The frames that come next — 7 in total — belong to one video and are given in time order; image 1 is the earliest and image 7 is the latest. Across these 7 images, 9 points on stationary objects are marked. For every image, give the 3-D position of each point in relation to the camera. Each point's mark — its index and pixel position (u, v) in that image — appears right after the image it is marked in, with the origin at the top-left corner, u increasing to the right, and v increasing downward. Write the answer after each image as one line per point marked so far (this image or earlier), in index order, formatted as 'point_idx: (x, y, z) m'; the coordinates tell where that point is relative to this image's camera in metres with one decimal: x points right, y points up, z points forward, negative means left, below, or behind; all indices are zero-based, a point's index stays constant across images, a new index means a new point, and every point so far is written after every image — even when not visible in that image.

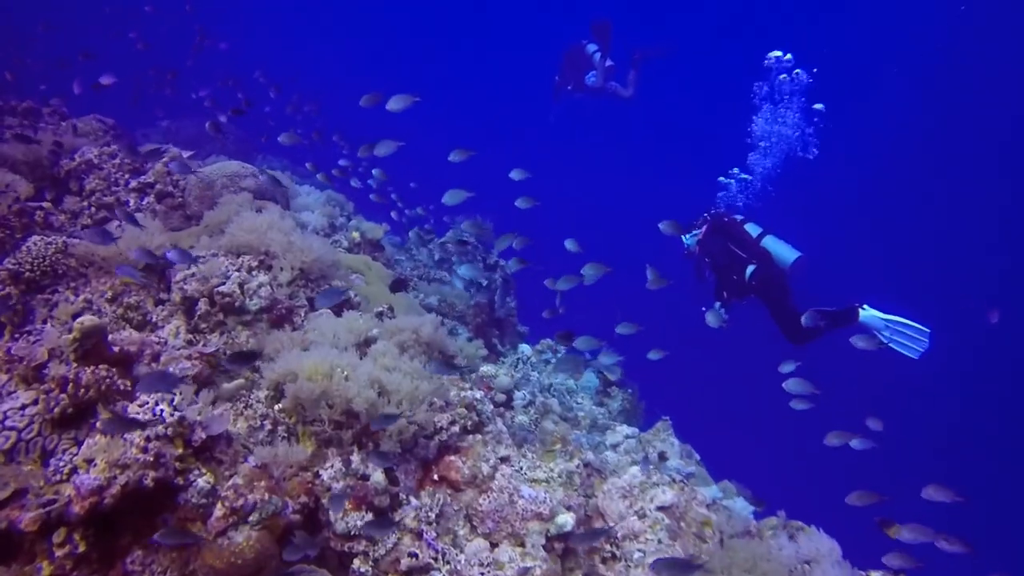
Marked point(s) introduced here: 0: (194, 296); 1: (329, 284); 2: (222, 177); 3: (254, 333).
0: (-2.3, -0.1, +5.1) m
1: (-1.6, 0.0, +6.0) m
2: (-3.2, +1.2, +7.7) m
3: (-1.9, -0.3, +5.0) m
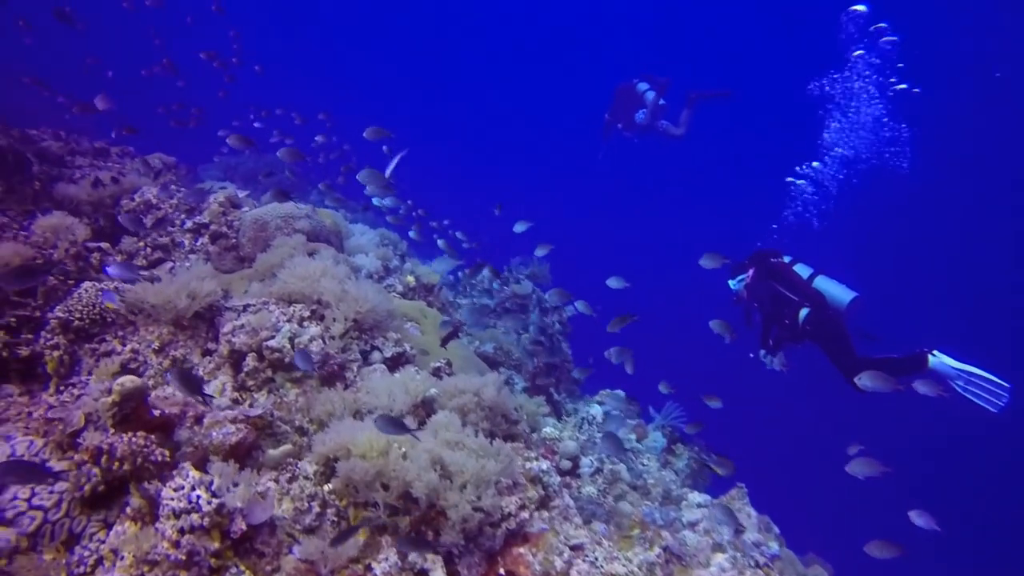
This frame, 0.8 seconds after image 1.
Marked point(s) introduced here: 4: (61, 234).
0: (-1.9, -0.4, +4.8) m
1: (-1.0, -0.4, +5.6) m
2: (-2.5, +0.7, +7.4) m
3: (-1.4, -0.7, +4.7) m
4: (-3.9, +0.5, +6.0) m
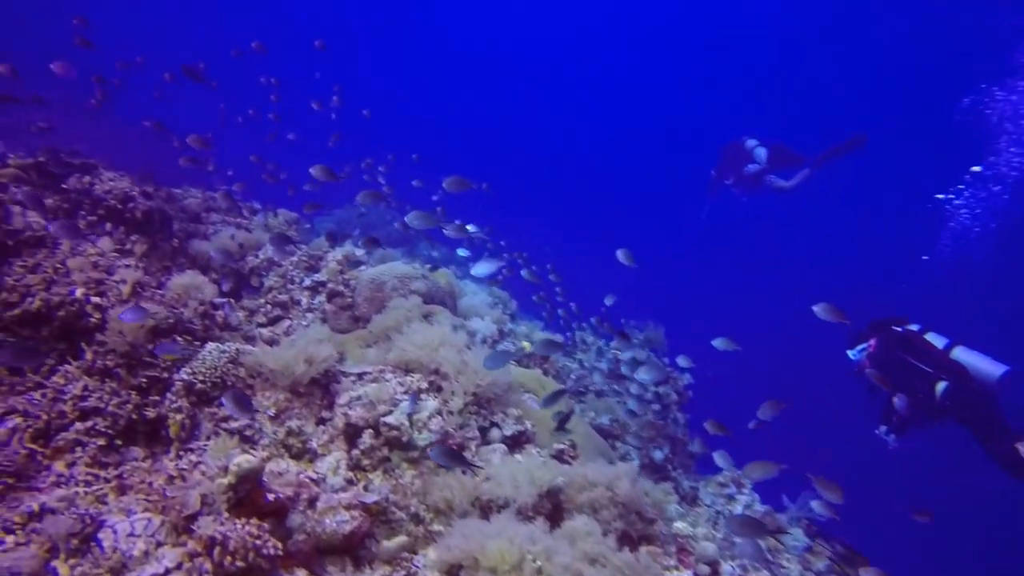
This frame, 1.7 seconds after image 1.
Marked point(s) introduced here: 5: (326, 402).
0: (-1.0, -0.9, +4.5) m
1: (-0.1, -0.9, +5.2) m
2: (-1.2, +0.1, +7.3) m
3: (-0.6, -1.2, +4.3) m
4: (-2.9, 0.0, +6.1) m
5: (-1.4, -0.8, +5.2) m
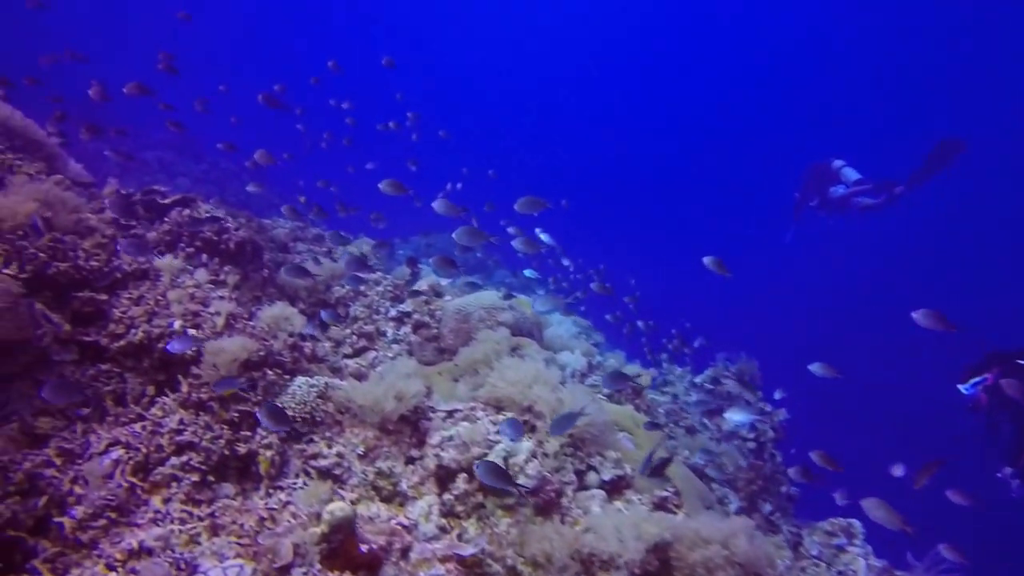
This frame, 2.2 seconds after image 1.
0: (-0.4, -1.1, +4.3) m
1: (+0.6, -1.2, +4.9) m
2: (-0.3, -0.2, +7.1) m
3: (0.0, -1.4, +4.0) m
4: (-2.1, -0.3, +6.1) m
5: (-0.7, -1.1, +5.0) m
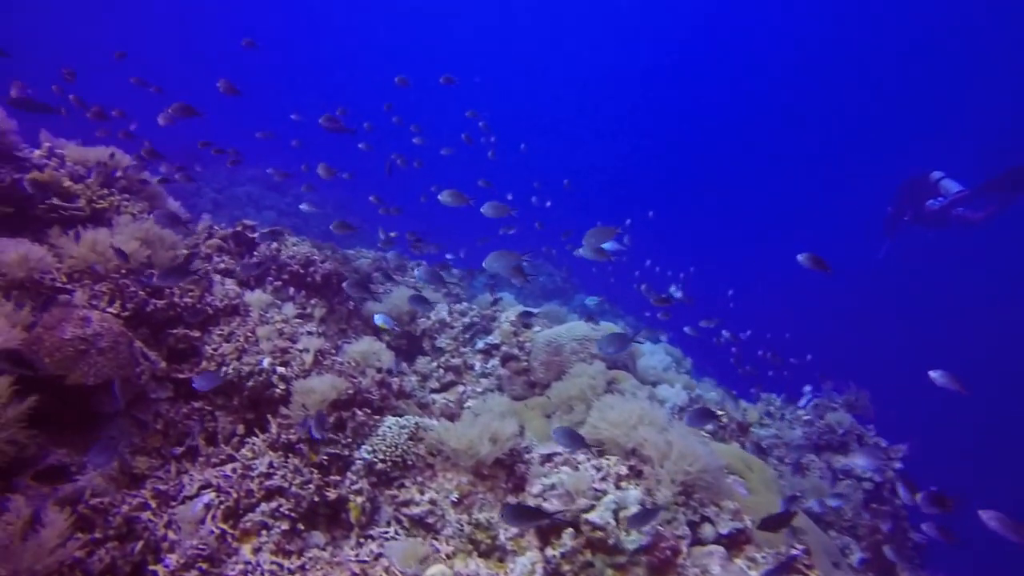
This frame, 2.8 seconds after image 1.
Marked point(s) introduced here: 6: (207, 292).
0: (+0.2, -1.3, +3.9) m
1: (+1.3, -1.4, +4.4) m
2: (+0.6, -0.5, +6.8) m
3: (+0.6, -1.5, +3.6) m
4: (-1.3, -0.6, +5.9) m
5: (0.0, -1.3, +4.6) m
6: (-2.6, 0.0, +6.0) m
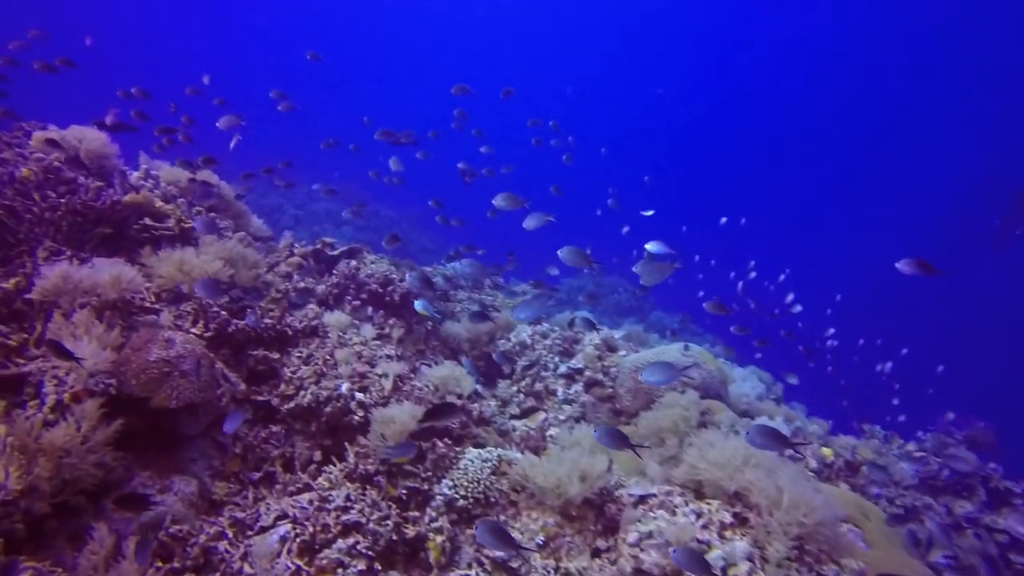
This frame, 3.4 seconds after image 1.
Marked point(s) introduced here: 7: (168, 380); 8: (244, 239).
0: (+0.7, -1.5, +3.5) m
1: (+1.8, -1.5, +3.9) m
2: (+1.4, -0.7, +6.3) m
3: (+1.1, -1.7, +3.2) m
4: (-0.6, -0.8, +5.7) m
5: (+0.5, -1.5, +4.2) m
6: (-1.9, -0.2, +5.9) m
7: (-2.2, -0.6, +4.4) m
8: (-2.8, +0.5, +7.2) m
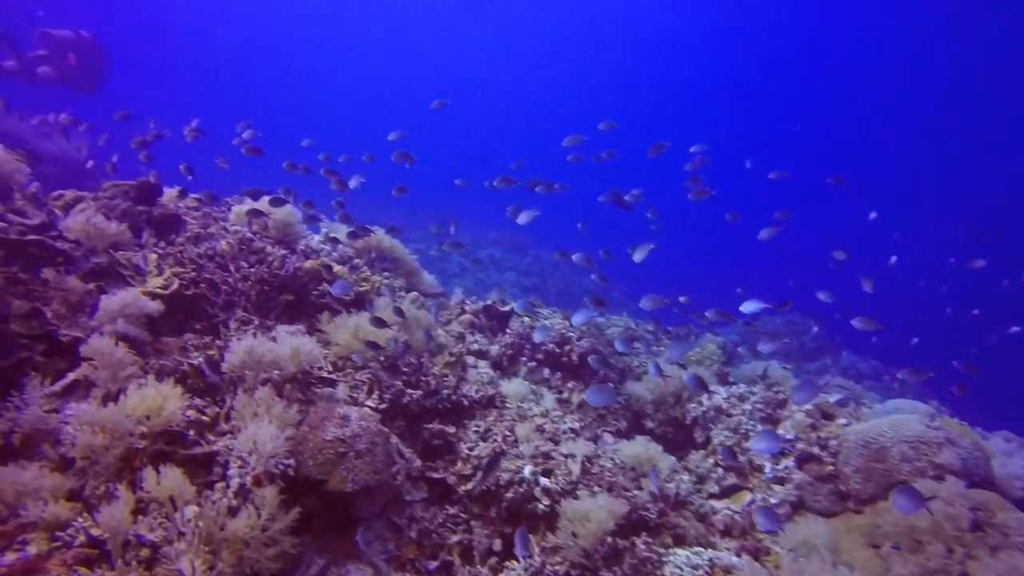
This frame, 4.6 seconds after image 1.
0: (+1.6, -1.8, +2.6) m
1: (+2.8, -1.8, +2.7) m
2: (+2.9, -1.2, +5.2) m
3: (+1.9, -2.0, +2.1) m
4: (+0.9, -1.3, +5.0) m
5: (+1.6, -1.8, +3.3) m
6: (-0.4, -0.7, +5.5) m
7: (-1.0, -1.0, +4.1) m
8: (-1.0, -0.1, +7.0) m
